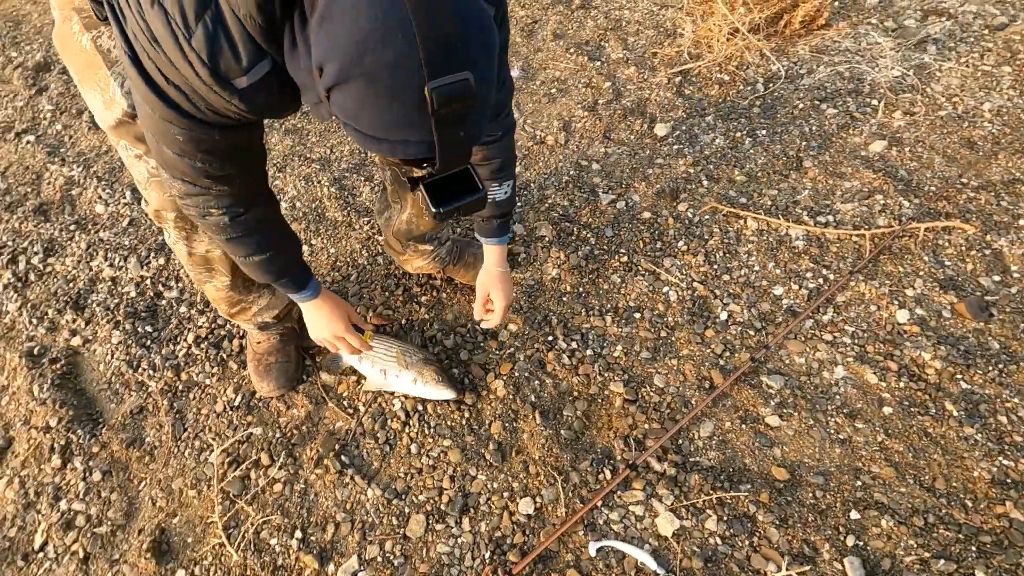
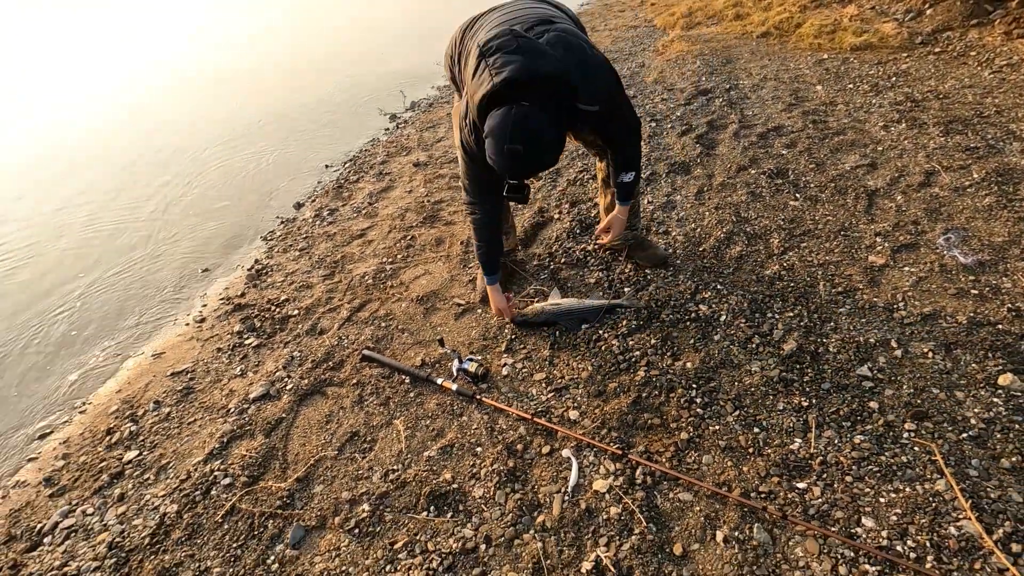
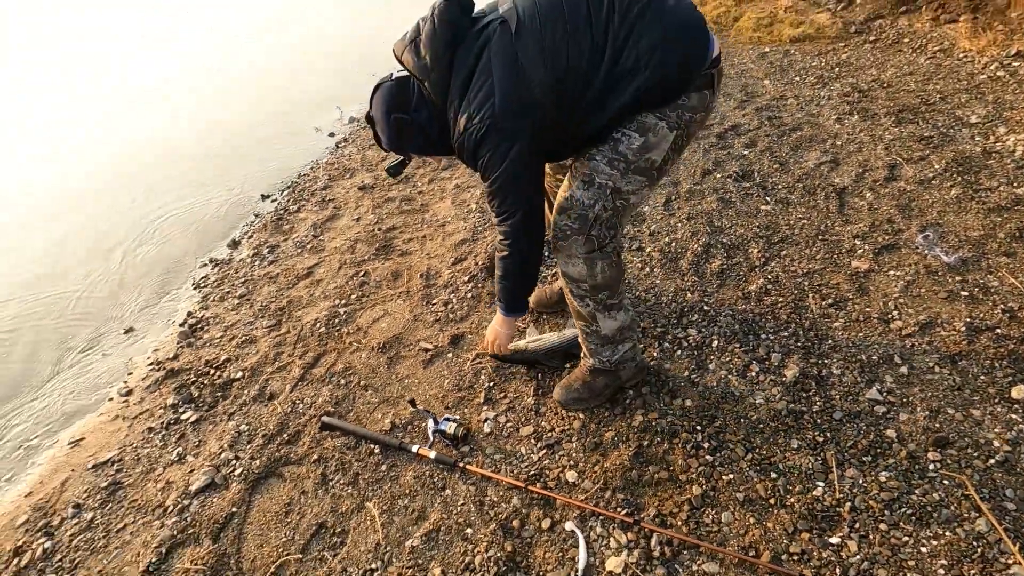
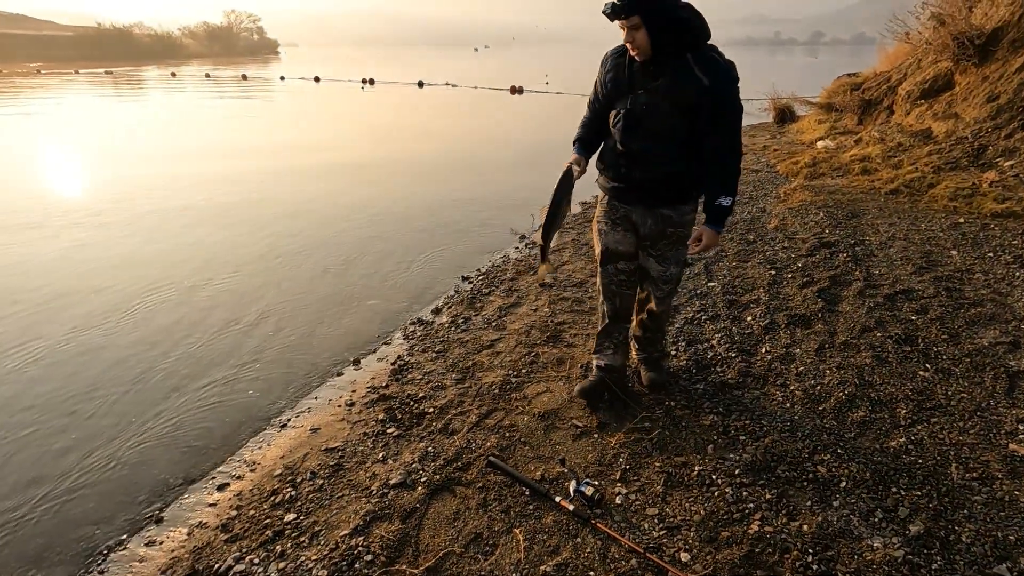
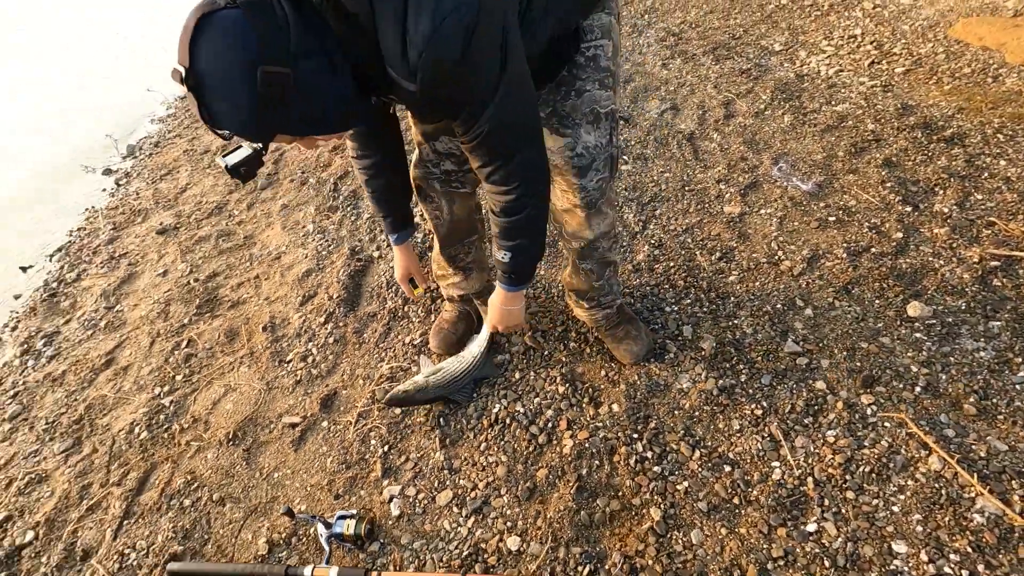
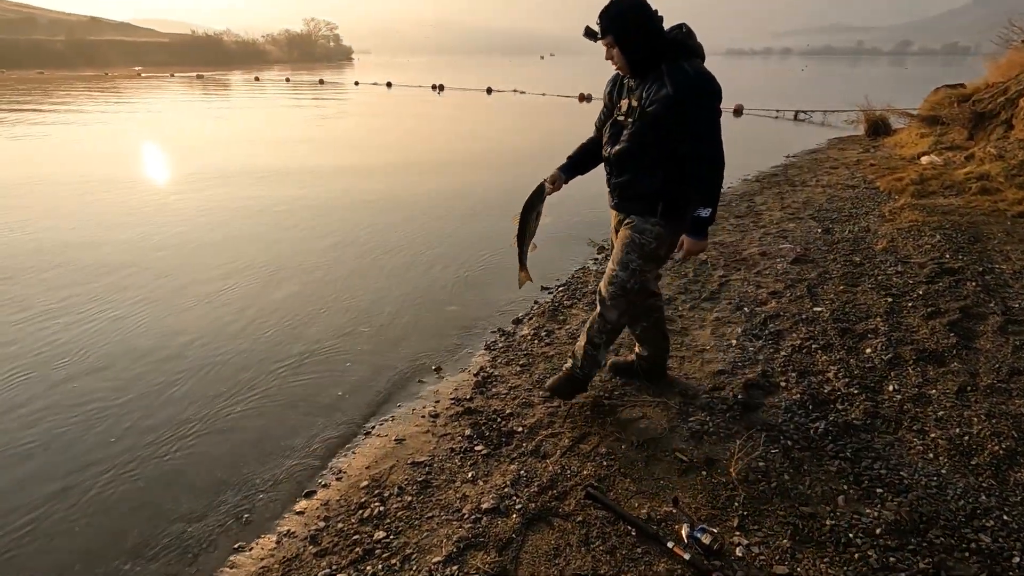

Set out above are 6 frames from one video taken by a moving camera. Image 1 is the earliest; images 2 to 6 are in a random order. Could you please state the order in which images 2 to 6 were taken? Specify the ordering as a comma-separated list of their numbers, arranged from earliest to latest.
5, 3, 2, 4, 6
